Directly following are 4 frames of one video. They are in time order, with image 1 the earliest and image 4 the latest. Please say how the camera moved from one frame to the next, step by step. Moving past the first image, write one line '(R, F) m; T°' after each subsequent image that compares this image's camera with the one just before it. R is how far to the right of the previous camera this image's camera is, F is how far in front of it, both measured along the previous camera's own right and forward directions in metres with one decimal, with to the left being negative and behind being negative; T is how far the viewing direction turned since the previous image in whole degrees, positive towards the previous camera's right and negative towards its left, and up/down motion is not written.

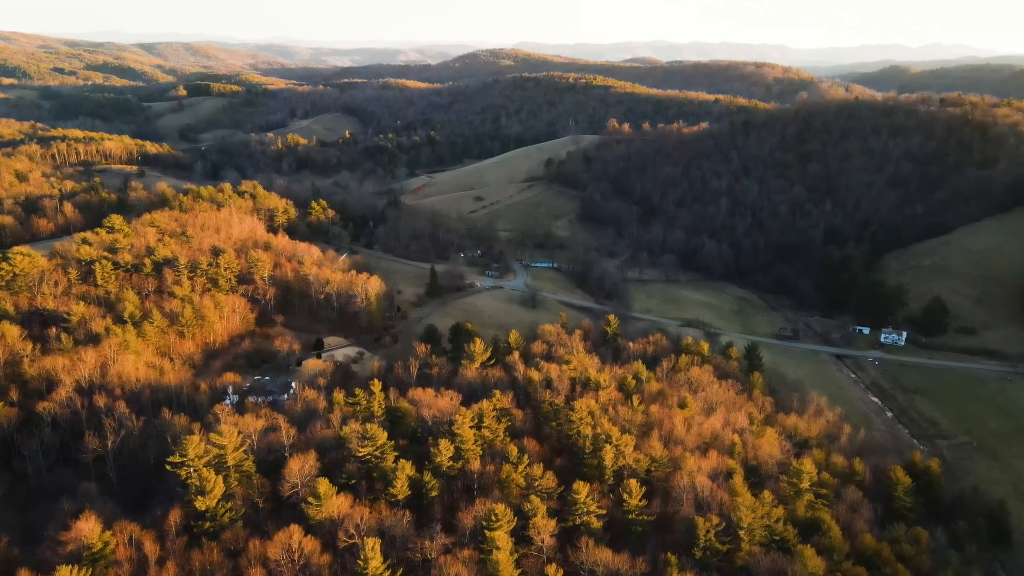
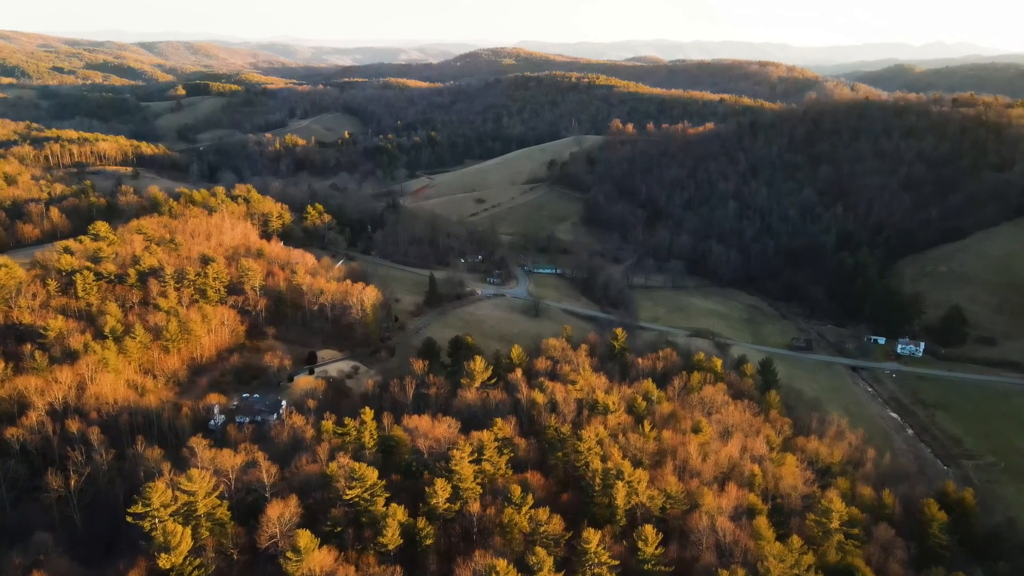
(-0.1, +2.6) m; 0°
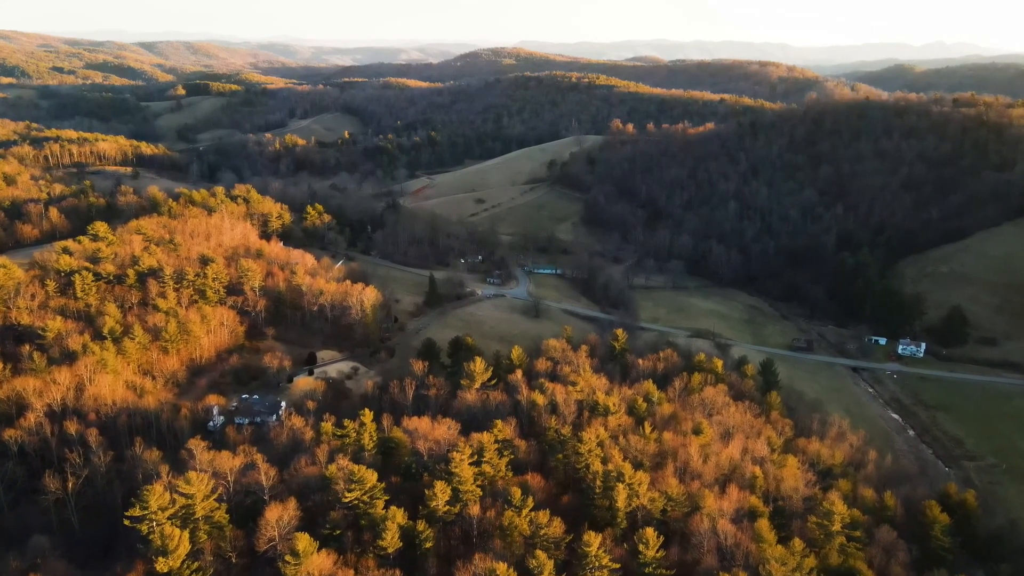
(0.0, +0.1) m; 0°
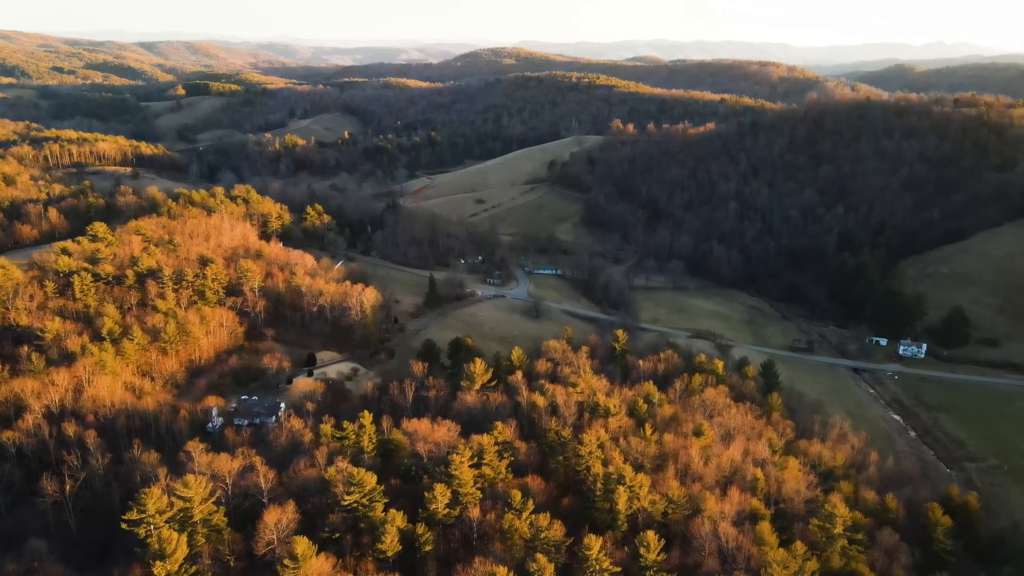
(0.0, +0.2) m; 0°
